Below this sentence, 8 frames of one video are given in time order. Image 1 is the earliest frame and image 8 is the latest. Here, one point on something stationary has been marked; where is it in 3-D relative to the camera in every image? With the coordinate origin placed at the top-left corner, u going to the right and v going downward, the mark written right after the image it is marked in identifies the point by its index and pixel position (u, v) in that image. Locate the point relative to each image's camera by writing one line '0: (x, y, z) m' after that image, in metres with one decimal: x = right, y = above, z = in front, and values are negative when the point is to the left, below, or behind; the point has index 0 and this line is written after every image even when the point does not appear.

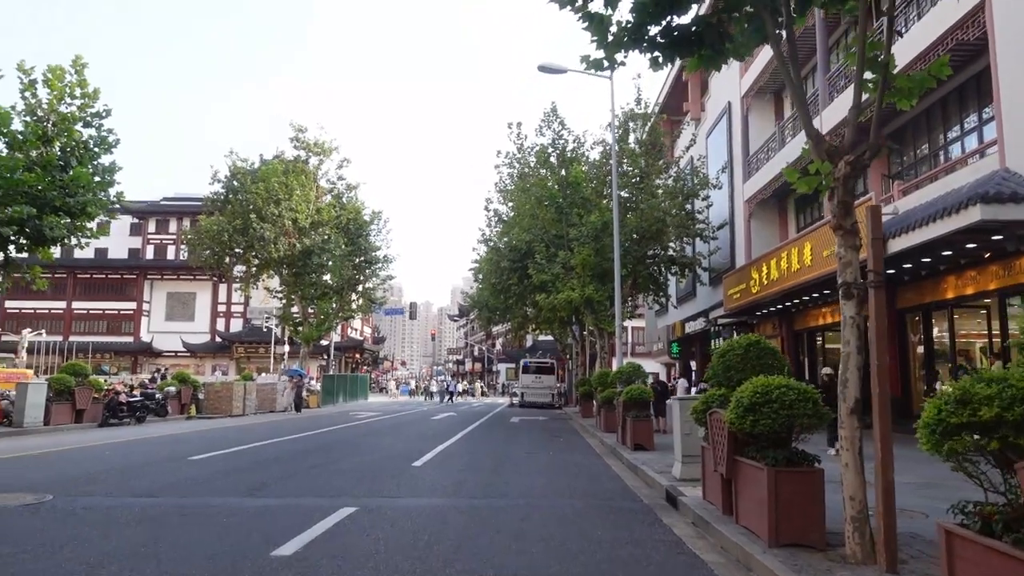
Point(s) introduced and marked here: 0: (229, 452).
0: (-5.0, -2.9, +13.6) m
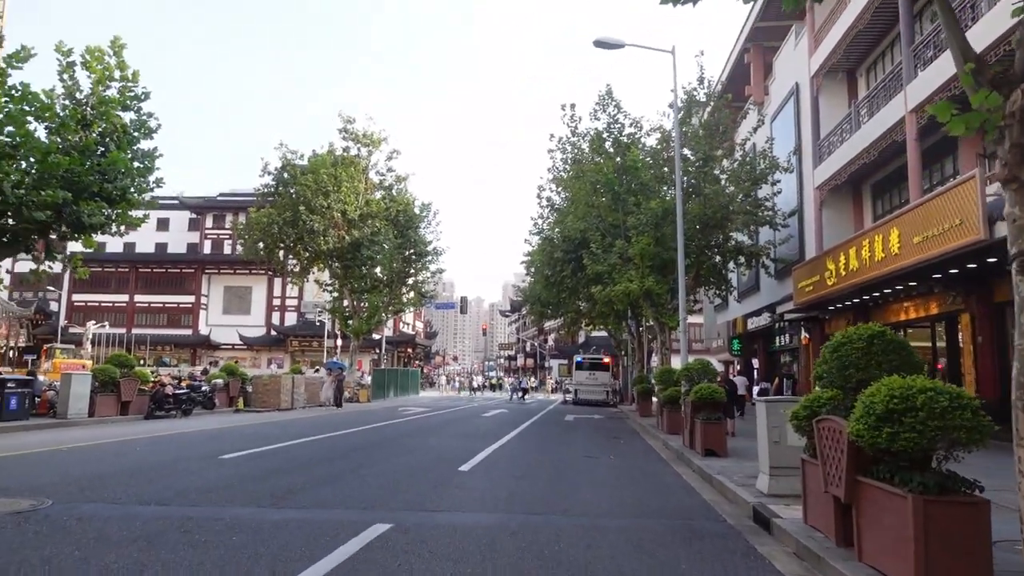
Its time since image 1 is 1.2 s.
0: (-4.0, -2.7, +12.7) m
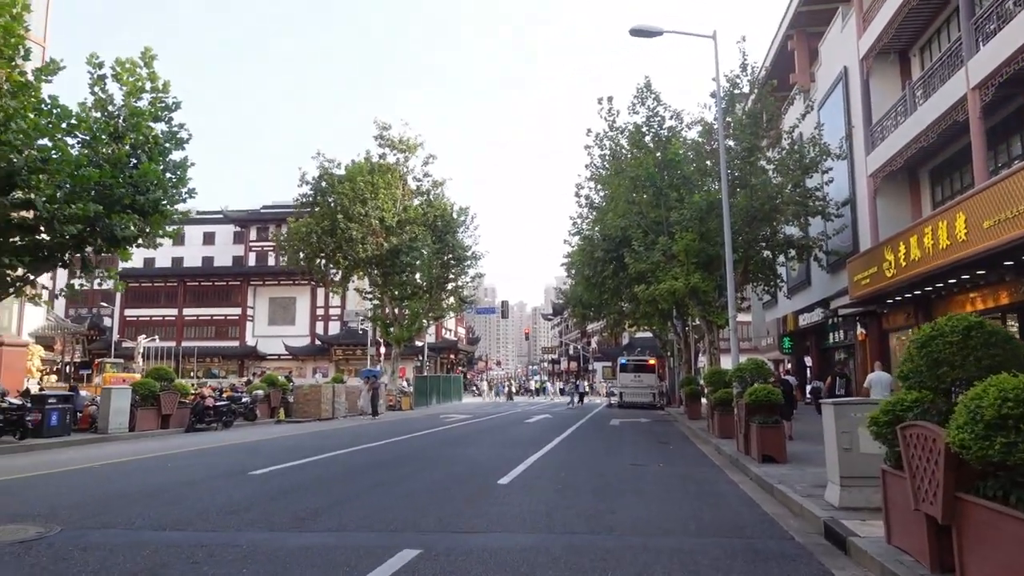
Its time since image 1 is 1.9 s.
0: (-3.4, -2.8, +12.2) m
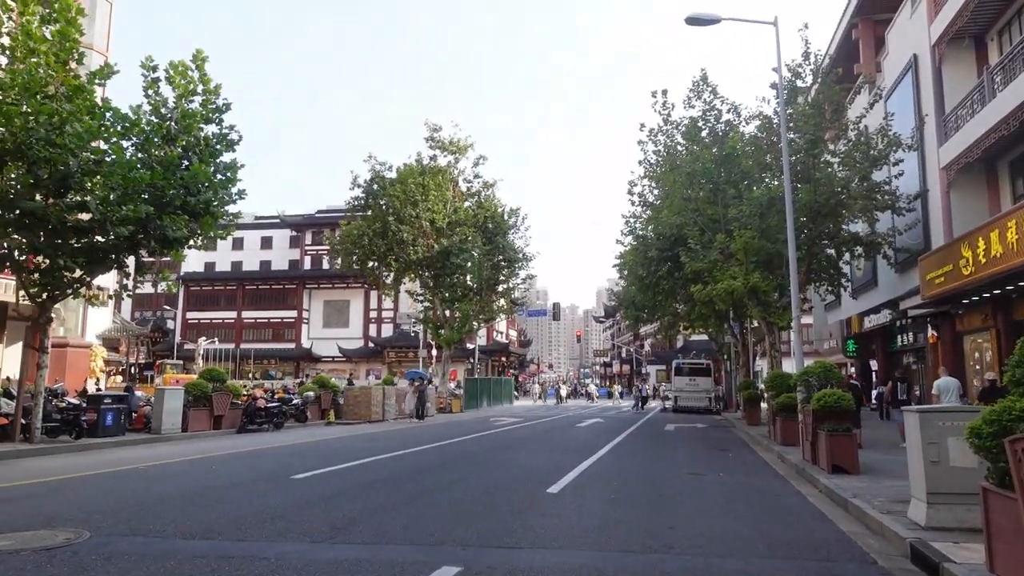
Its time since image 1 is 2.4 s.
0: (-2.6, -2.8, +11.9) m
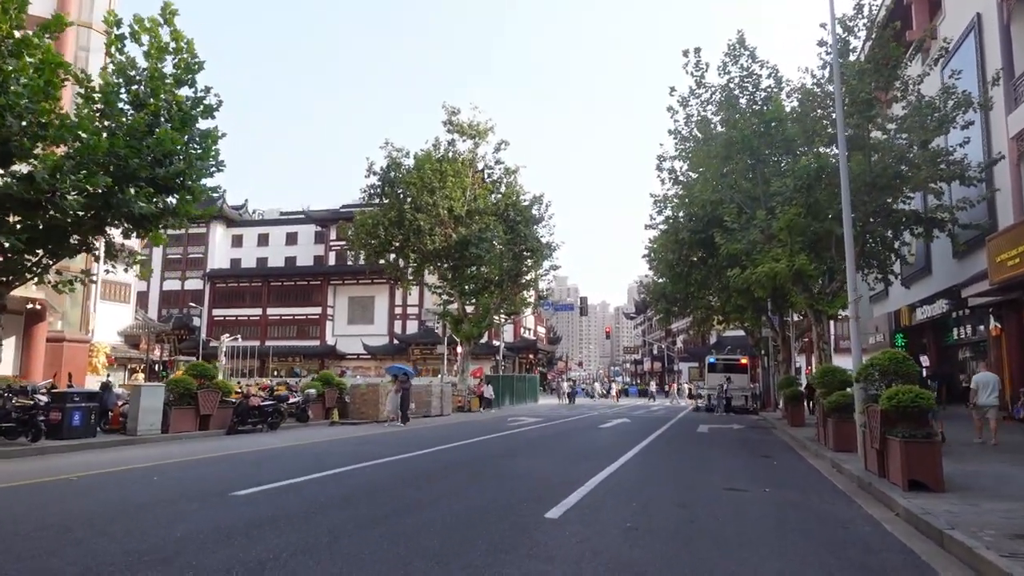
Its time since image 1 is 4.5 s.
0: (-2.6, -2.5, +9.9) m
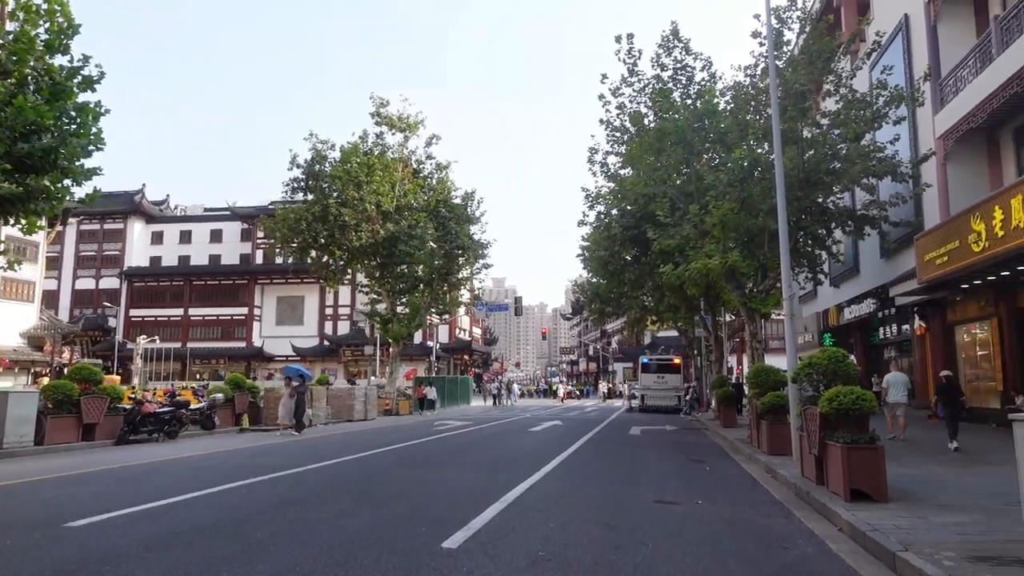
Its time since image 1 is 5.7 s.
0: (-3.7, -2.4, +8.5) m
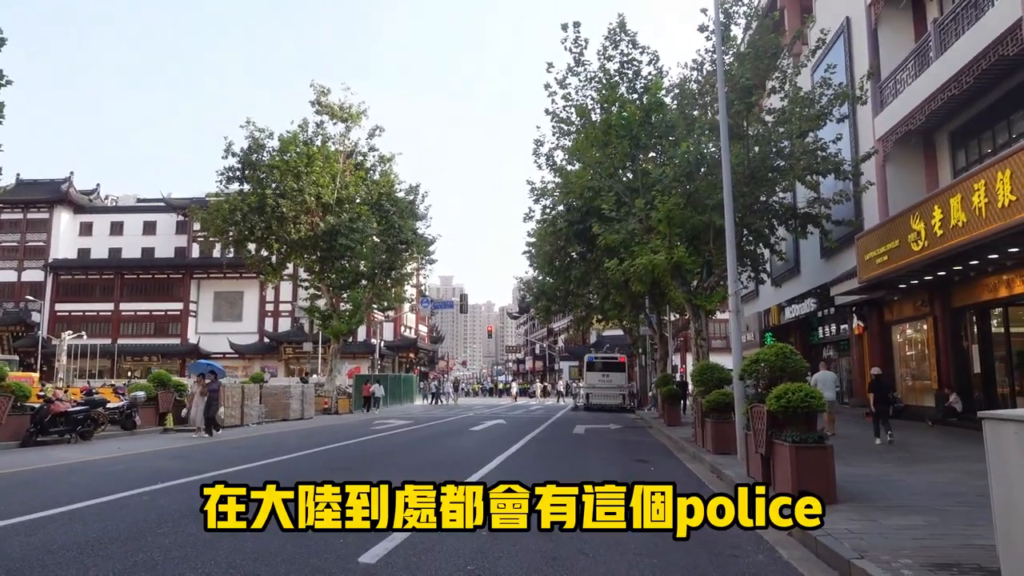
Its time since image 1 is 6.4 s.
0: (-4.4, -2.2, +7.6) m
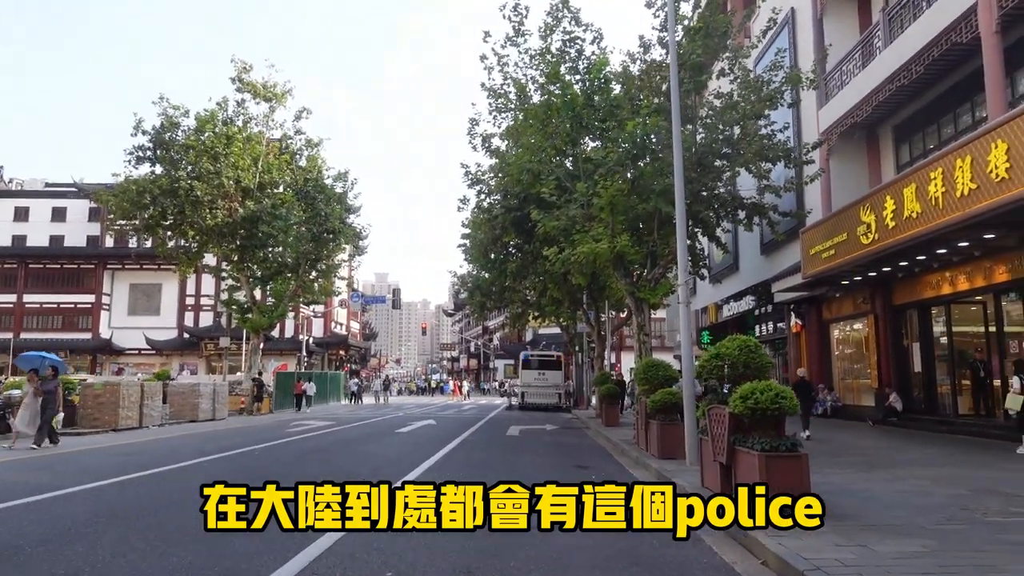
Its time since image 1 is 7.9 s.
0: (-5.0, -1.9, +5.7) m
